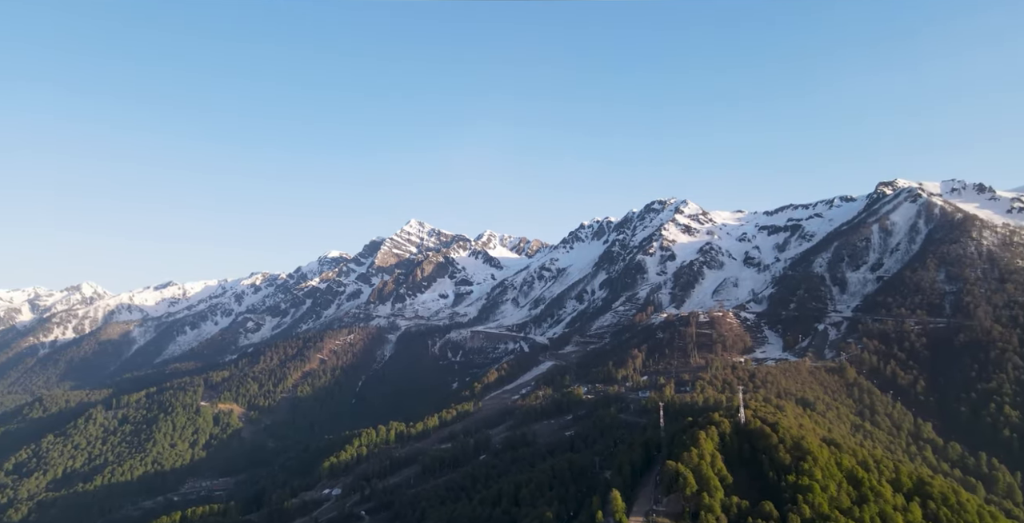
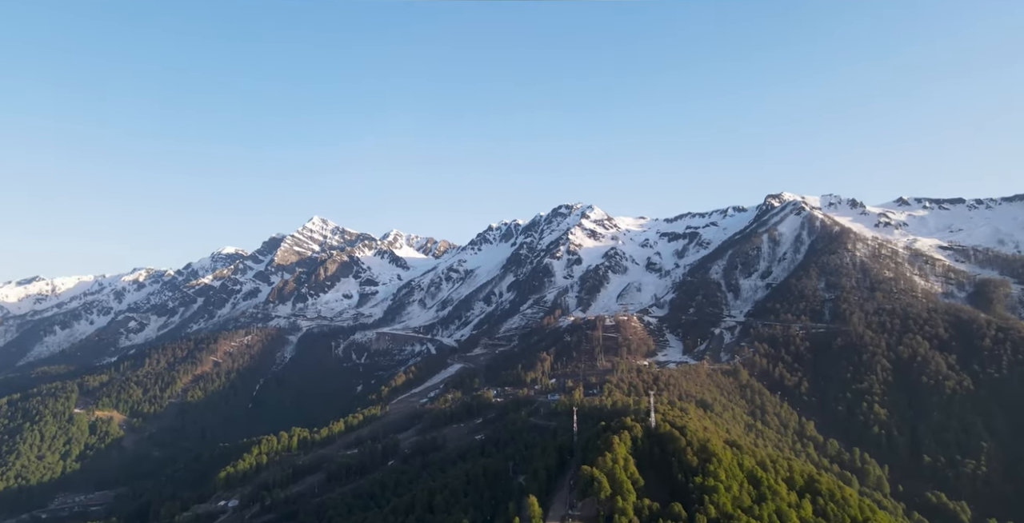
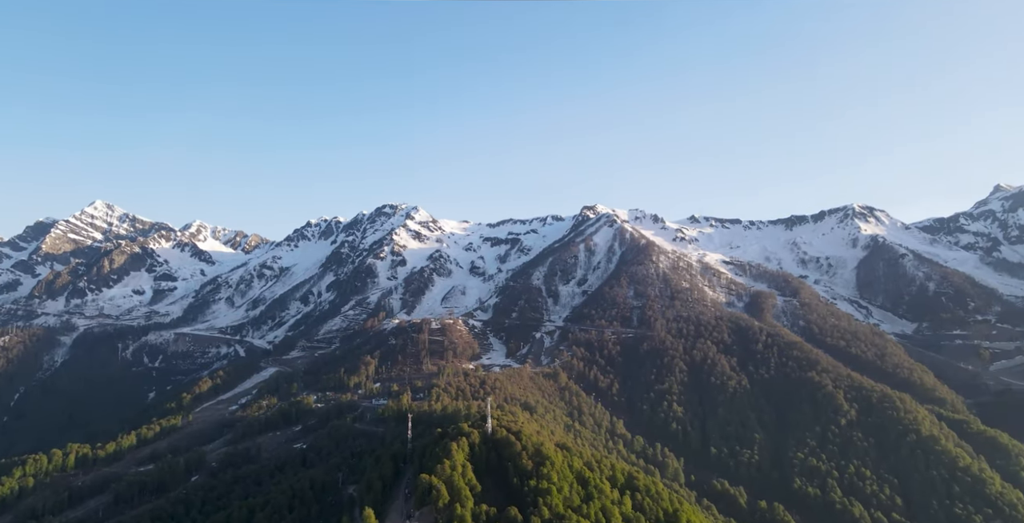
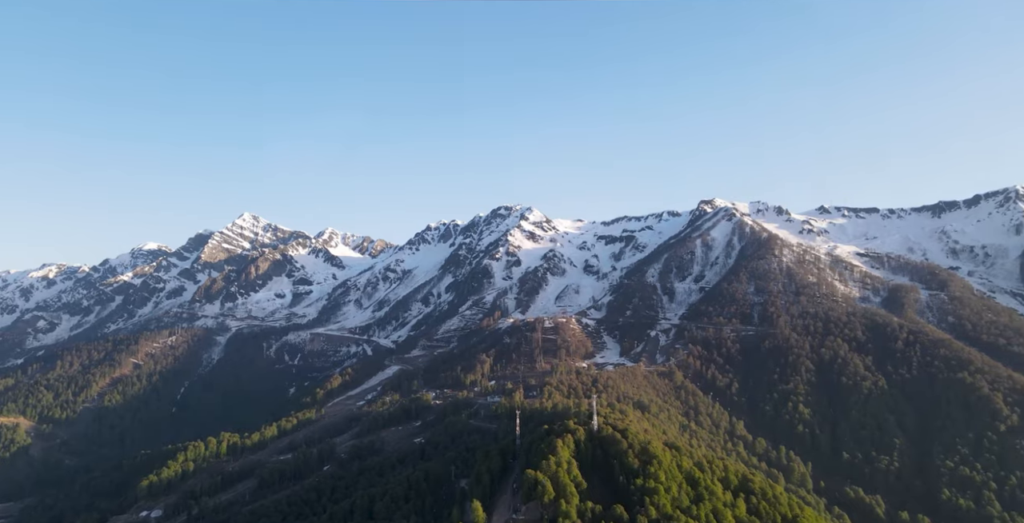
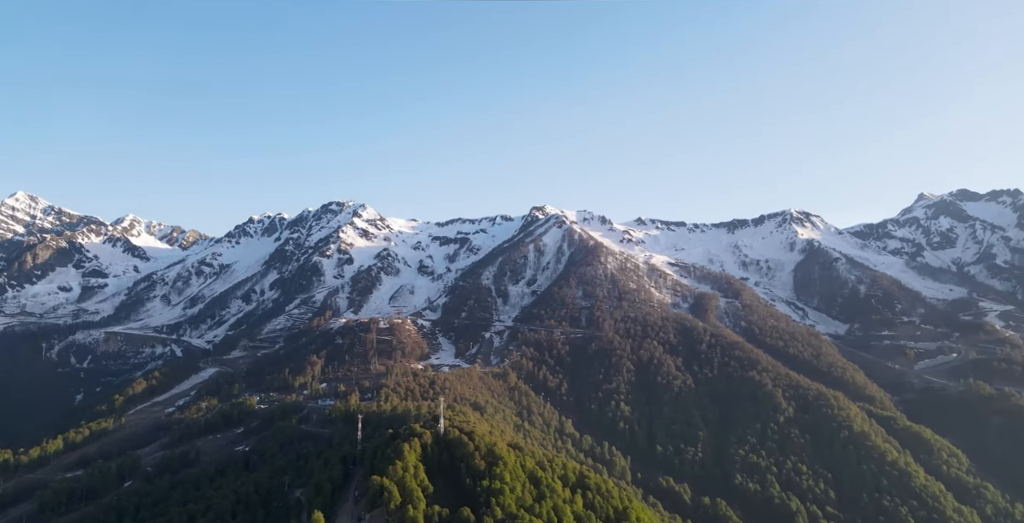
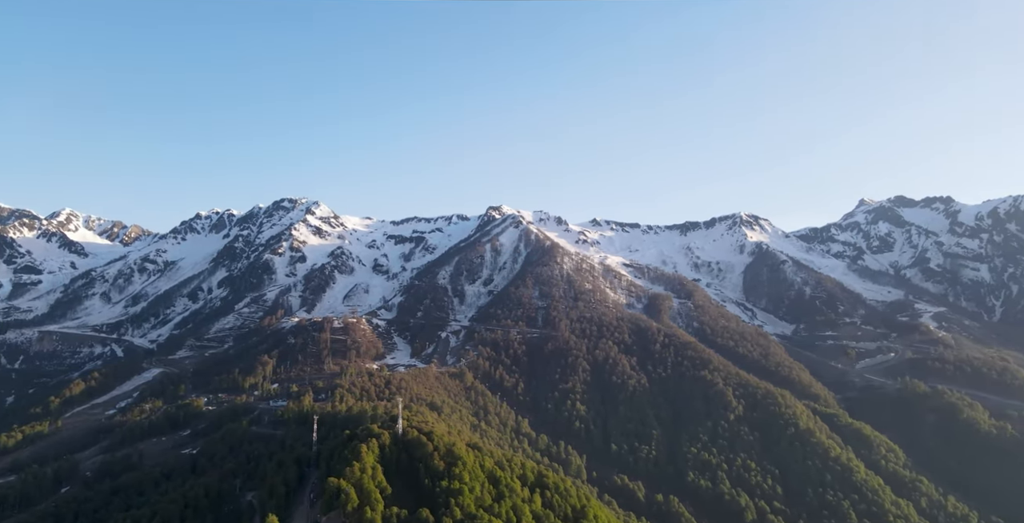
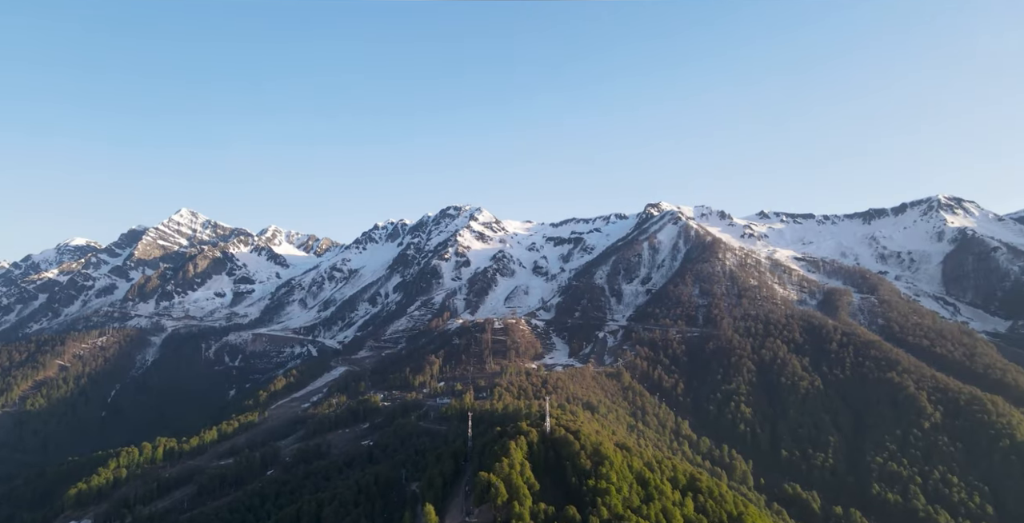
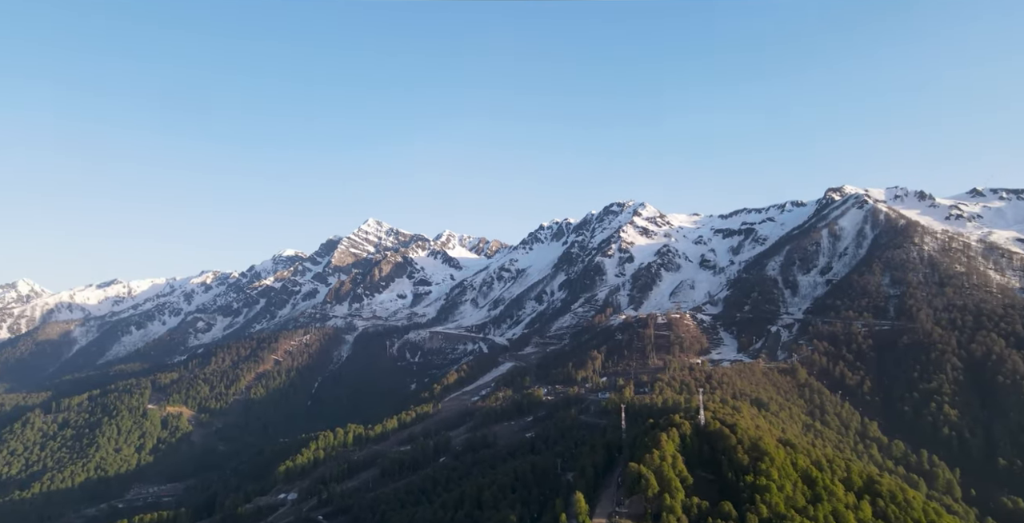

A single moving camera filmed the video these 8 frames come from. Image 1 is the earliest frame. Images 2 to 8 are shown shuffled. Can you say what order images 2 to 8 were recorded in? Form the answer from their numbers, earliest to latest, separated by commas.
8, 2, 4, 7, 3, 5, 6
